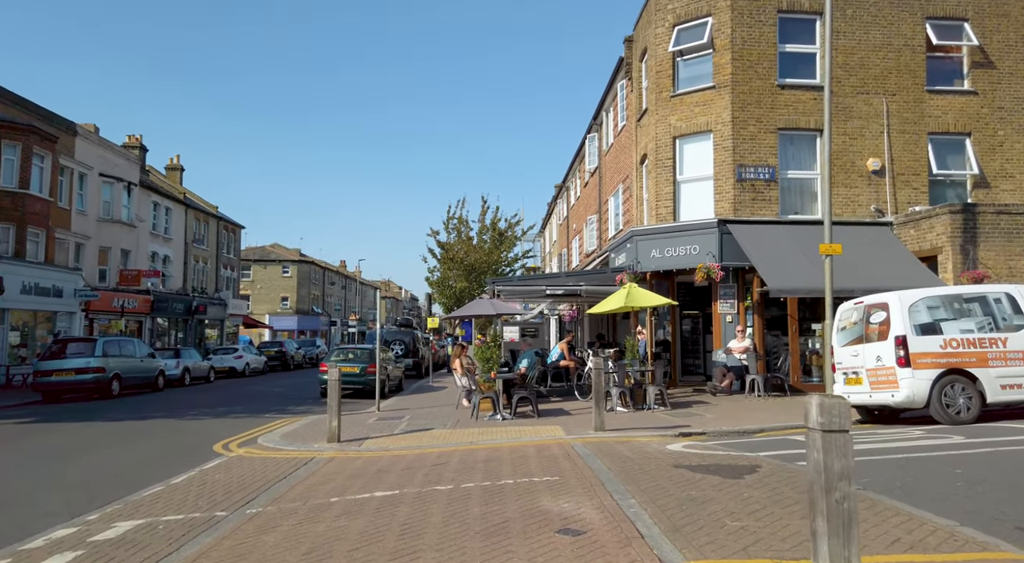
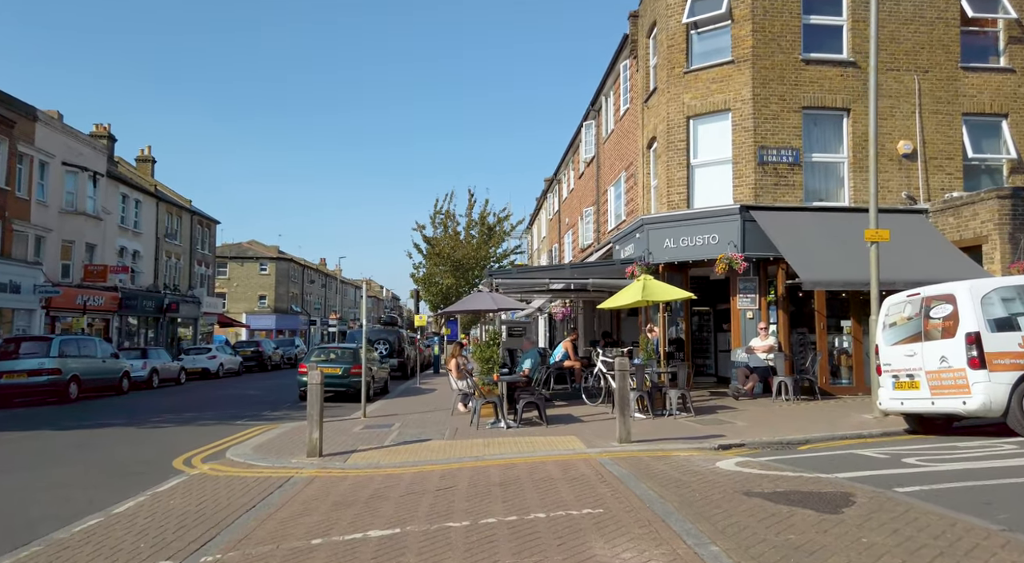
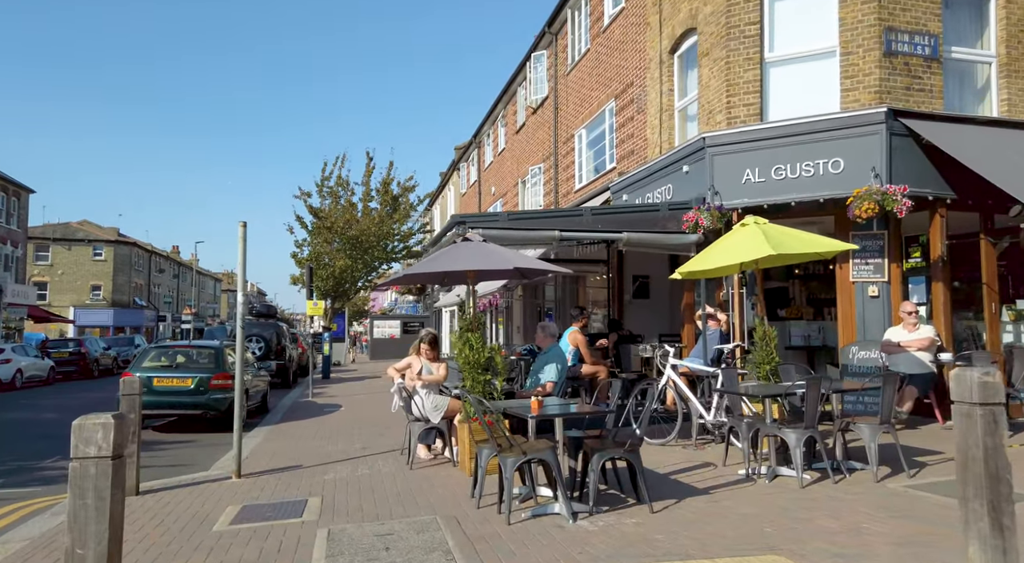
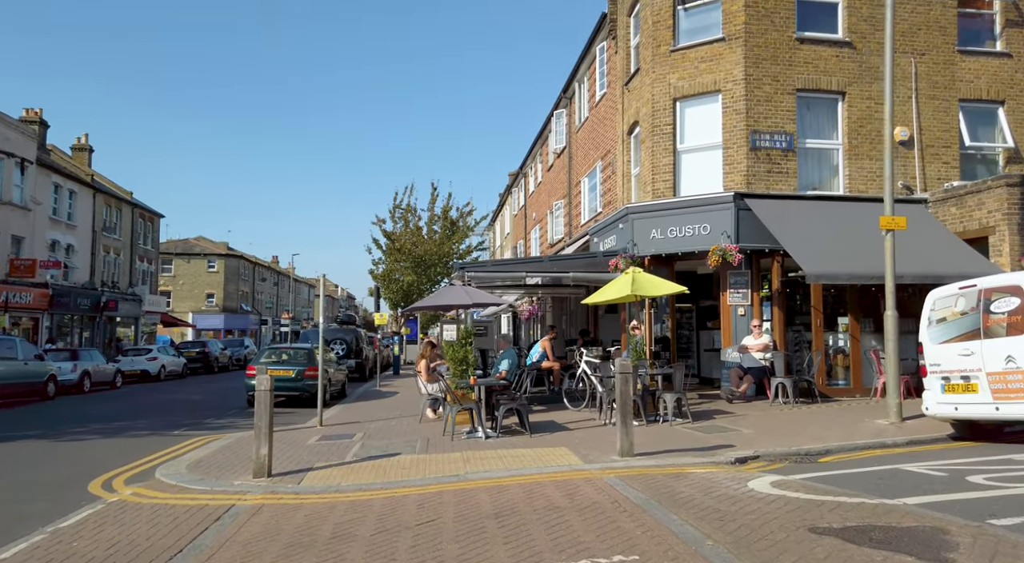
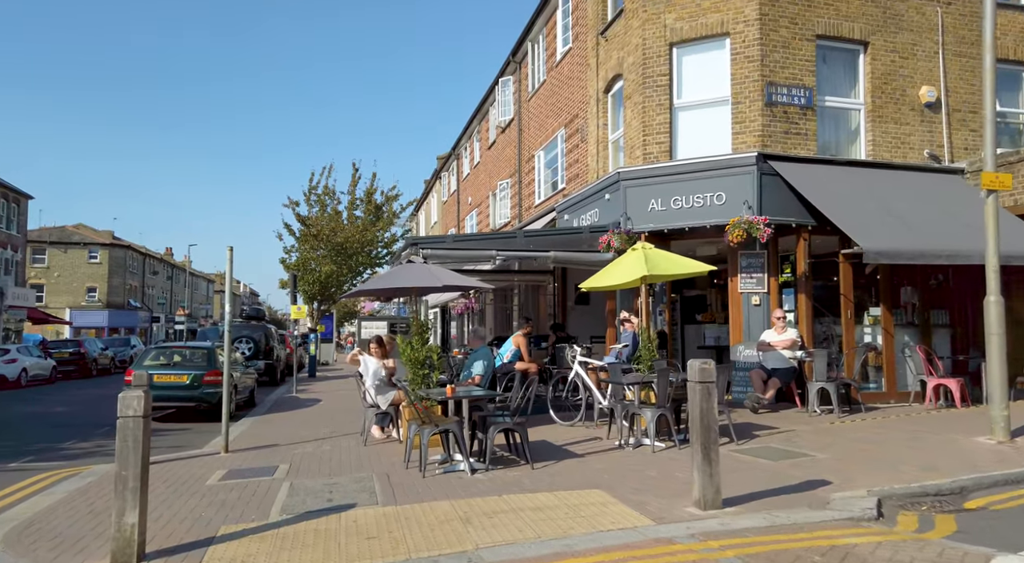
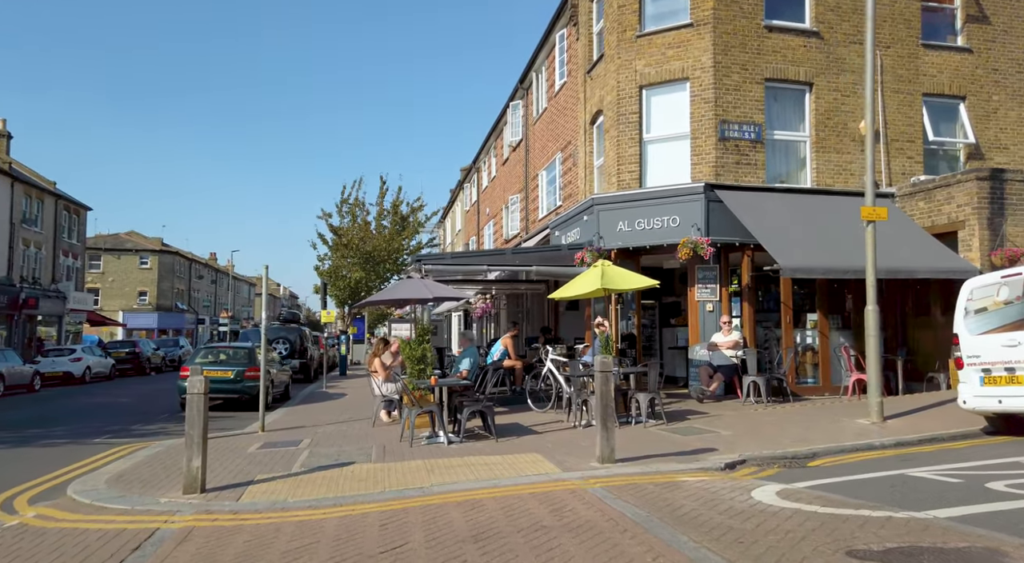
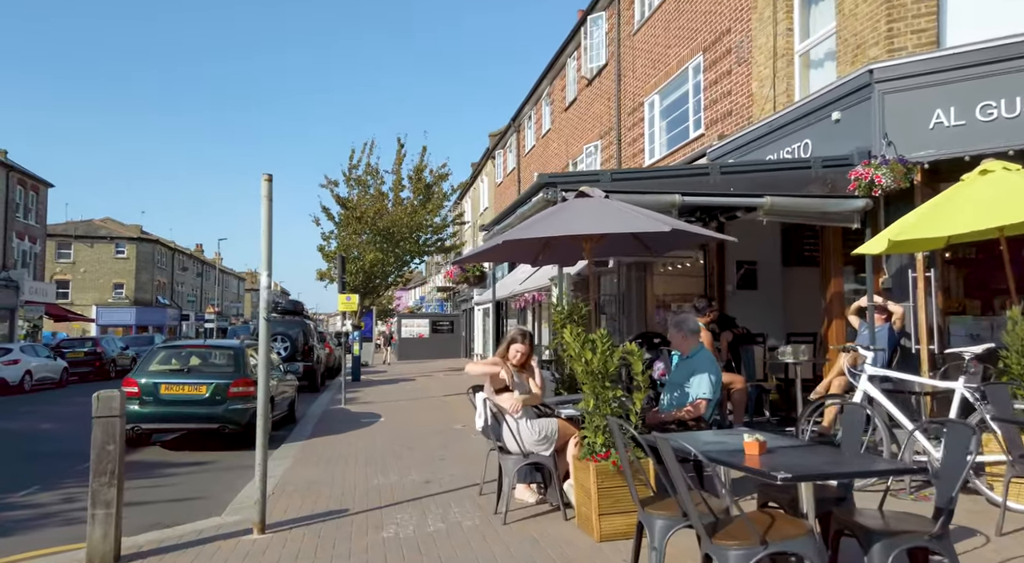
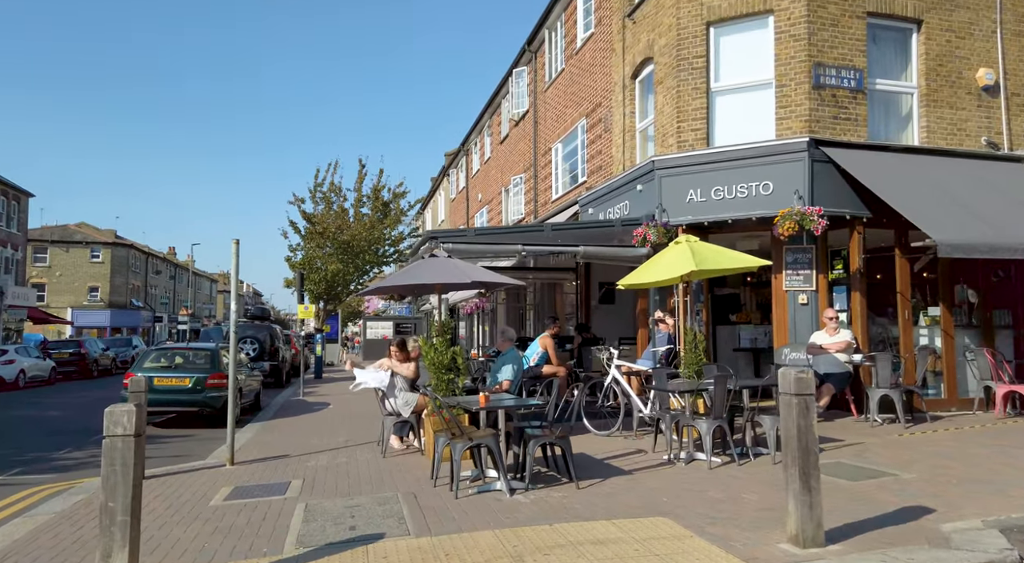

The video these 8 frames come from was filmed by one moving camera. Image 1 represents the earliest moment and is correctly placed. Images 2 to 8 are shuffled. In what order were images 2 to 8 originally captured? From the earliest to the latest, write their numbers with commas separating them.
2, 4, 6, 5, 8, 3, 7
